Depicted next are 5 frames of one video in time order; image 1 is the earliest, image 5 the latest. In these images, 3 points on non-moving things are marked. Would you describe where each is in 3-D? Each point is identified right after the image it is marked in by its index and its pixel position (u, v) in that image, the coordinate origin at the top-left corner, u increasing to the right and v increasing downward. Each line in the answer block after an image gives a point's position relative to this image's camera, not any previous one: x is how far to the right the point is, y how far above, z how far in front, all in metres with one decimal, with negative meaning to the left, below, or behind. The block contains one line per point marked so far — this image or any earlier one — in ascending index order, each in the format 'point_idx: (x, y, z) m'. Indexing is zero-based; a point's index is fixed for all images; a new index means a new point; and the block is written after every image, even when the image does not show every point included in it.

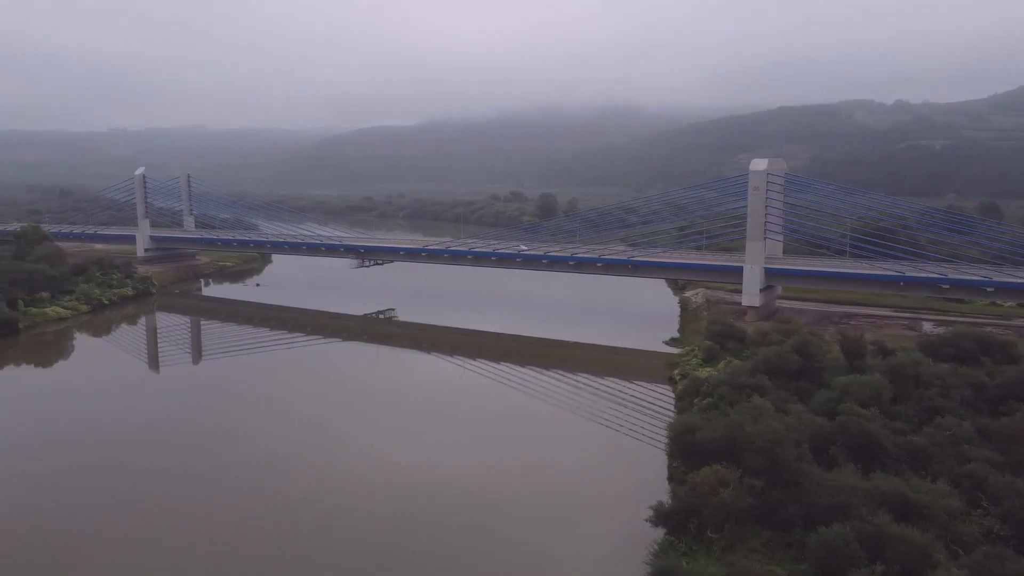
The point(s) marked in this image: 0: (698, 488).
0: (+2.6, -2.8, +11.1) m
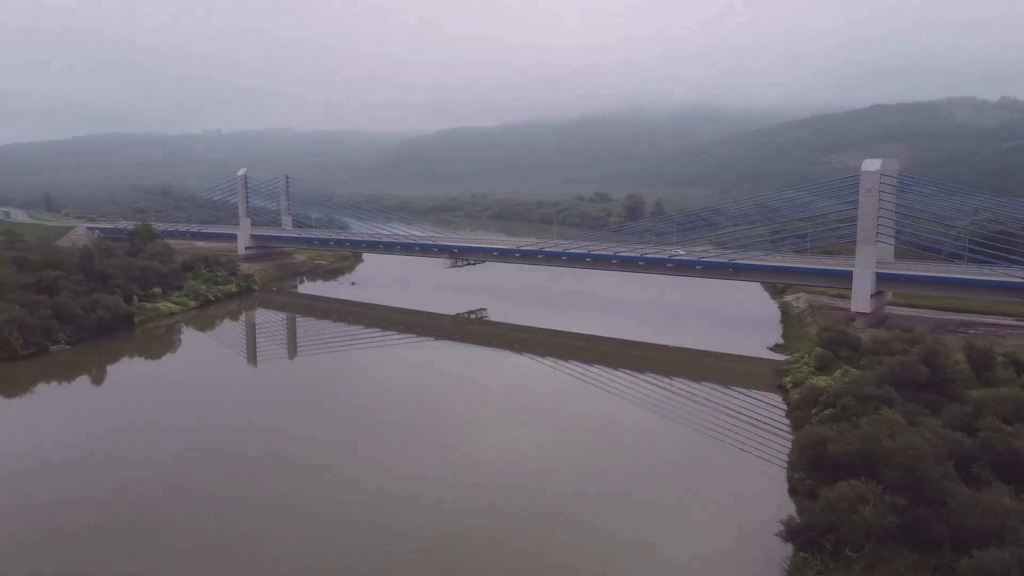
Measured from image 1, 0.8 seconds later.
0: (+4.3, -2.9, +10.6) m
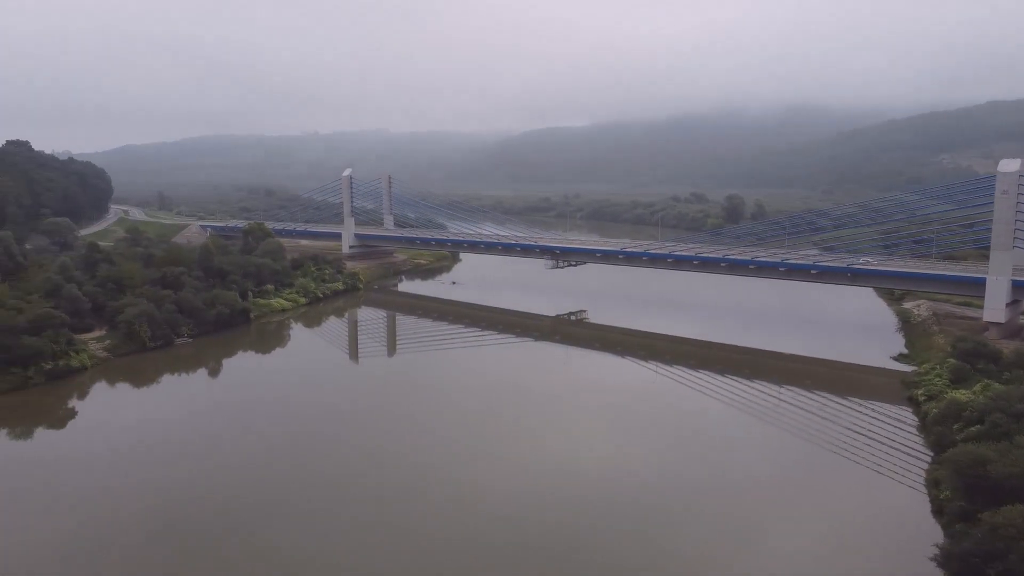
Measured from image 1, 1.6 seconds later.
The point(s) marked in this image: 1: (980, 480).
0: (+6.0, -3.0, +9.8) m
1: (+6.5, -2.7, +11.1) m
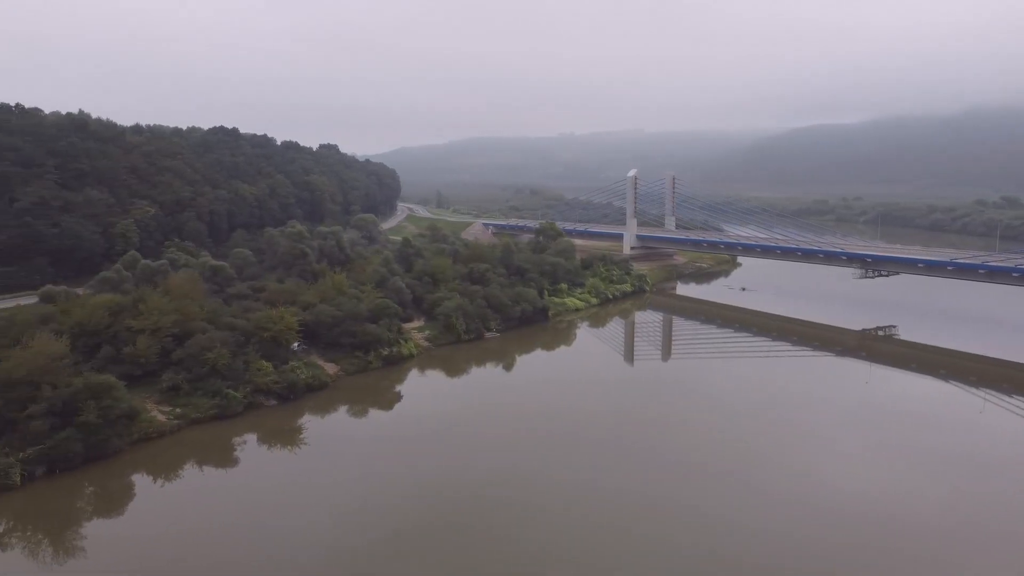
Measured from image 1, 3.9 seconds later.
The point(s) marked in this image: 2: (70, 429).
0: (+10.4, -3.4, +6.8) m
1: (+11.3, -3.2, +7.9) m
2: (-8.3, -2.7, +15.1) m
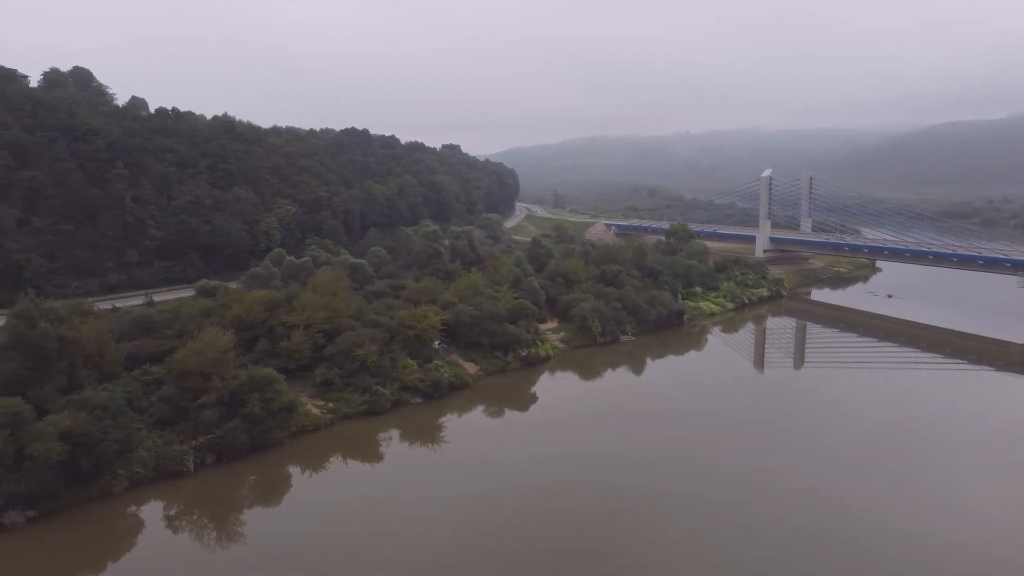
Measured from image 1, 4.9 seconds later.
0: (+12.0, -3.7, +5.0) m
1: (+13.0, -3.5, +6.0) m
2: (-5.4, -2.6, +15.7) m
